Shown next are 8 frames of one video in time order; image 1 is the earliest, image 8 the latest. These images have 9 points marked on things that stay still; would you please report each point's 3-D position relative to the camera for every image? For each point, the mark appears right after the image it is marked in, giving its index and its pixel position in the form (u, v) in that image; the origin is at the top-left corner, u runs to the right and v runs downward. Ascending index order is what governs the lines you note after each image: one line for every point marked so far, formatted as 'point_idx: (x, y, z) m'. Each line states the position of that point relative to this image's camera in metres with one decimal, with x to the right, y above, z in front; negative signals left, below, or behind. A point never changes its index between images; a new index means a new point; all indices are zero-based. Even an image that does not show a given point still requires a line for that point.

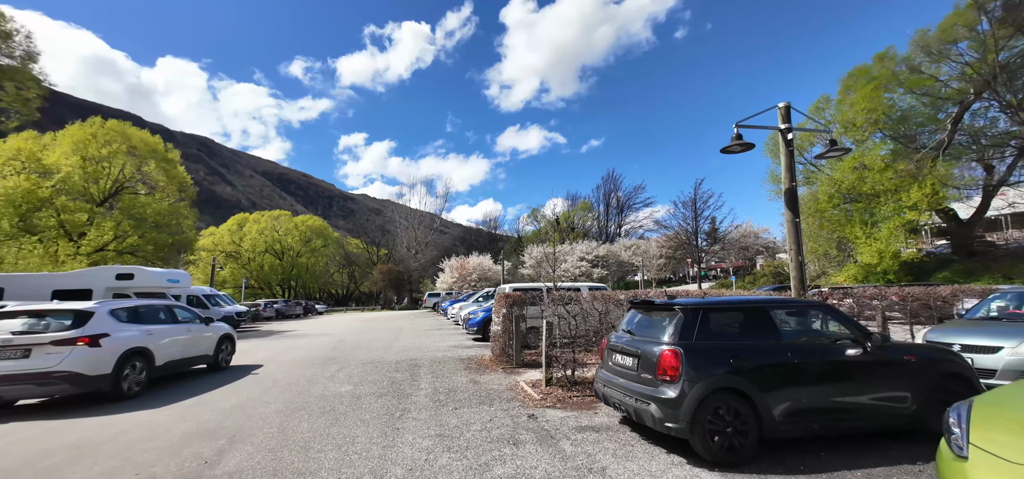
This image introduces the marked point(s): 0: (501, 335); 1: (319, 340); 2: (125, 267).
0: (-0.3, -2.0, +8.7) m
1: (-7.6, -3.9, +15.9) m
2: (-15.2, -1.1, +16.0) m
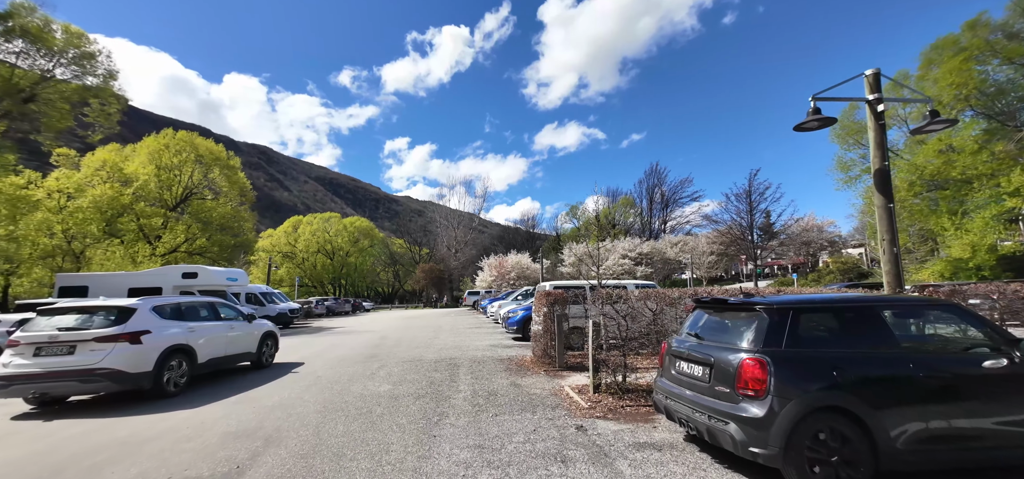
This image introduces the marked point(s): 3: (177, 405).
0: (+0.6, -1.9, +8.3) m
1: (-5.9, -3.9, +16.1) m
2: (-13.5, -1.1, +17.1) m
3: (-5.9, -2.9, +7.1) m
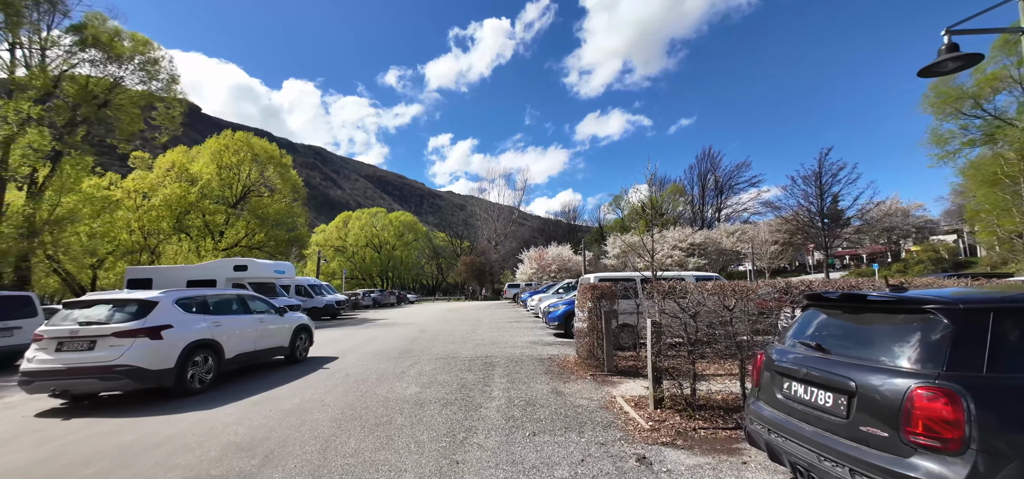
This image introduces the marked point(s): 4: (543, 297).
0: (+1.3, -1.7, +7.3) m
1: (-4.3, -3.5, +15.8) m
2: (-11.7, -0.9, +17.5) m
3: (-5.2, -2.7, +6.8) m
4: (+1.4, -2.7, +19.2) m
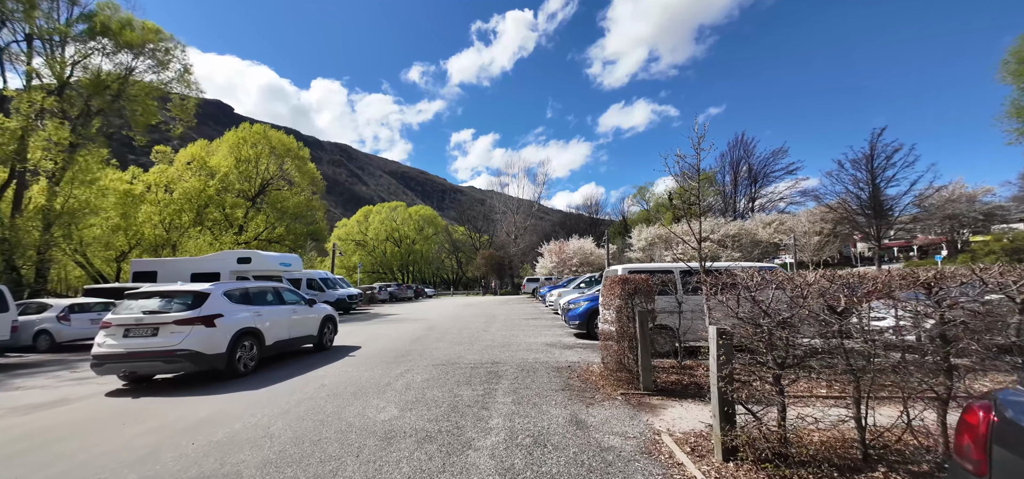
0: (+1.5, -1.4, +5.8) m
1: (-3.6, -3.2, +14.6) m
2: (-11.0, -0.5, +16.7) m
3: (-5.0, -2.5, +5.7) m
4: (+2.2, -2.3, +17.7) m
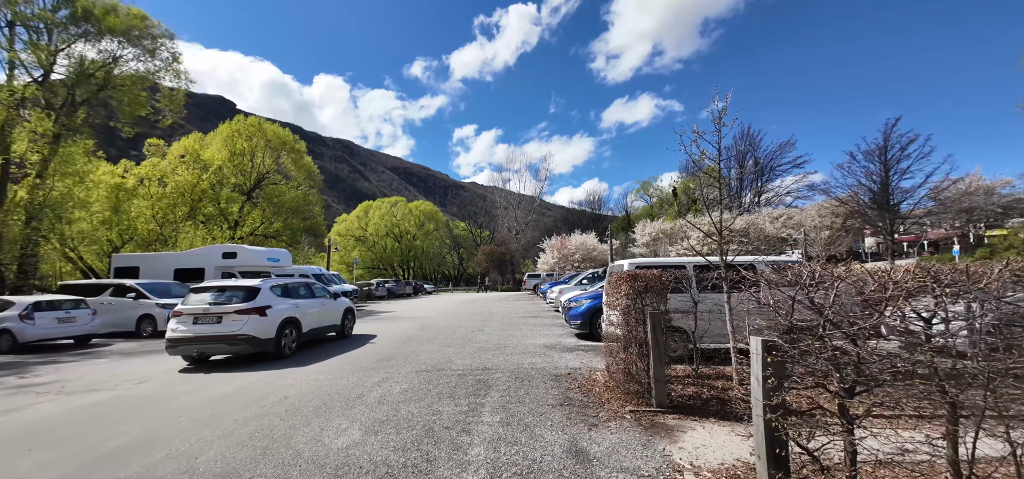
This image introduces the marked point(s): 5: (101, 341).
0: (+1.4, -1.3, +5.0) m
1: (-3.7, -2.9, +13.8) m
2: (-11.0, -0.3, +15.9) m
3: (-5.2, -2.4, +4.9) m
4: (+2.1, -2.0, +16.8) m
5: (-12.1, -3.0, +12.0) m
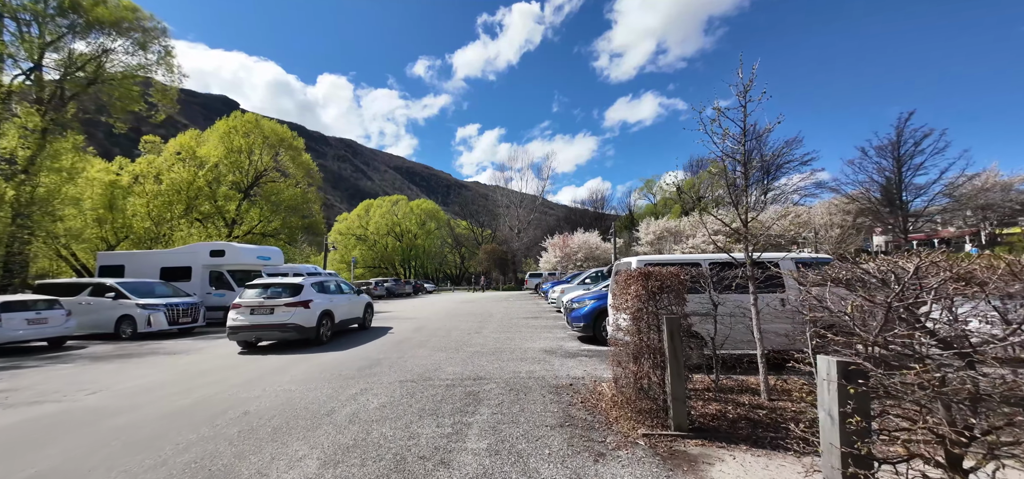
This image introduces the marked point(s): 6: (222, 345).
0: (+1.3, -1.2, +4.3) m
1: (-3.7, -2.8, +13.2) m
2: (-11.1, -0.1, +15.3) m
3: (-5.2, -2.3, +4.3) m
4: (+2.1, -1.9, +16.1) m
5: (-12.2, -2.9, +11.4) m
6: (-7.8, -2.8, +11.0) m
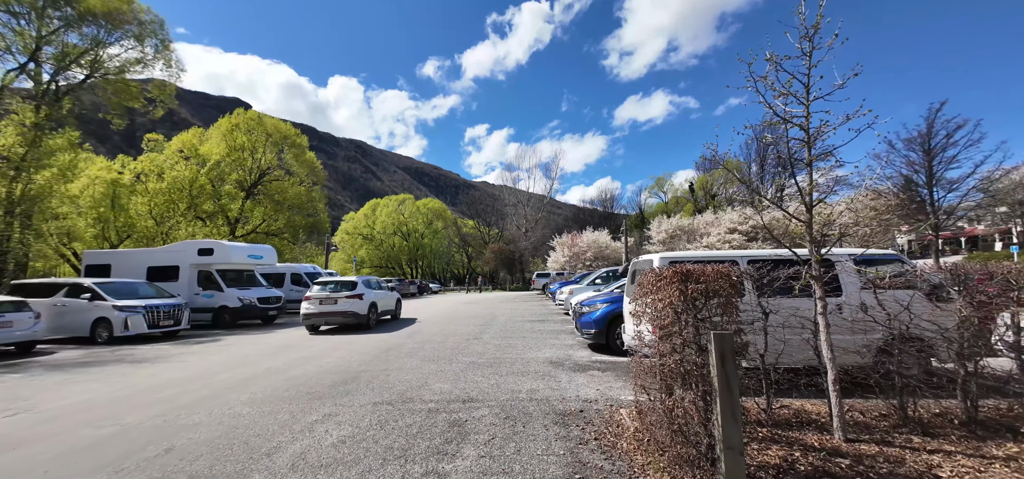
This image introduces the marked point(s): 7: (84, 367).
0: (+1.2, -1.1, +3.2) m
1: (-3.6, -2.8, +12.2) m
2: (-10.9, -0.1, +14.5) m
3: (-5.3, -2.2, +3.3) m
4: (+2.3, -1.8, +15.1) m
5: (-12.1, -2.8, +10.6) m
6: (-7.7, -2.7, +10.2) m
7: (-8.6, -2.6, +8.2) m
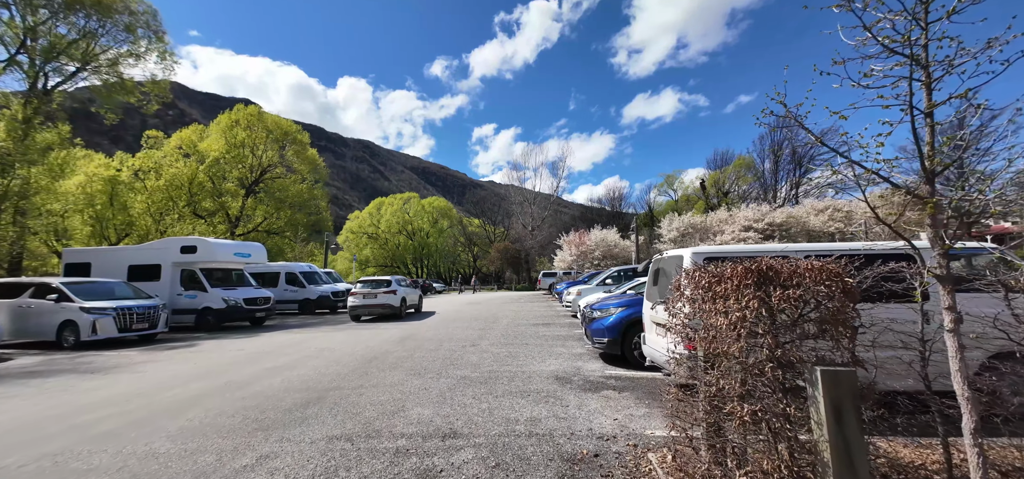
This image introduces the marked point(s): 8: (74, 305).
0: (+1.1, -1.0, +2.1) m
1: (-3.5, -2.7, +11.2) m
2: (-10.8, 0.0, +13.6) m
3: (-5.4, -2.1, +2.4) m
4: (+2.4, -1.7, +14.0) m
5: (-12.0, -2.7, +9.8) m
6: (-7.7, -2.6, +9.3) m
7: (-8.6, -2.5, +7.3) m
8: (-10.9, -1.6, +10.1) m
